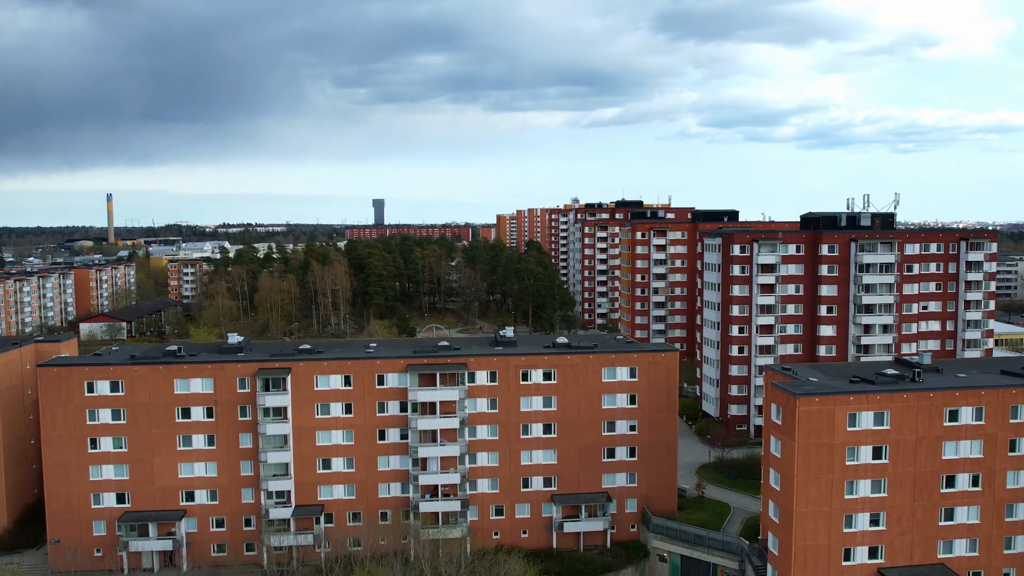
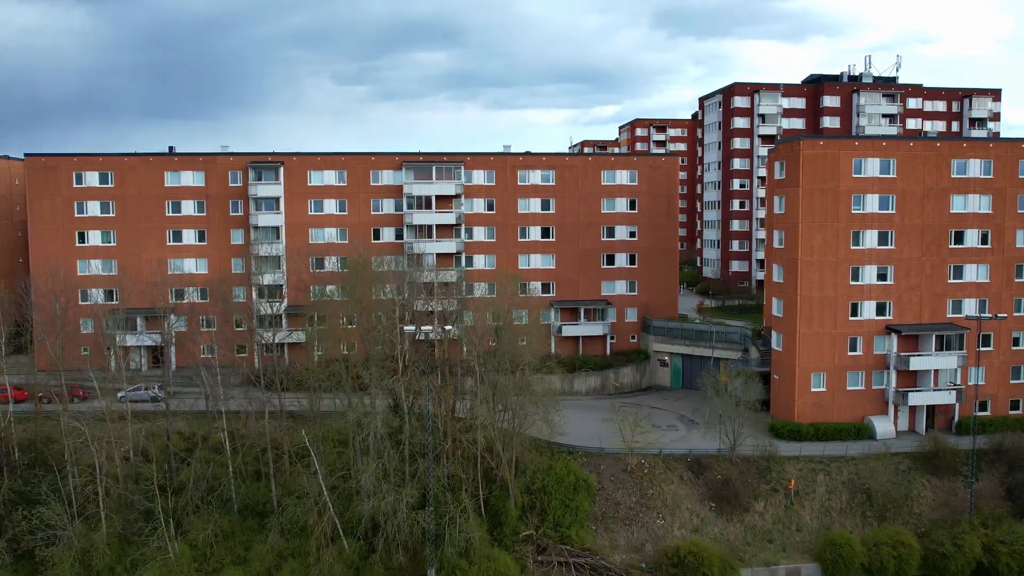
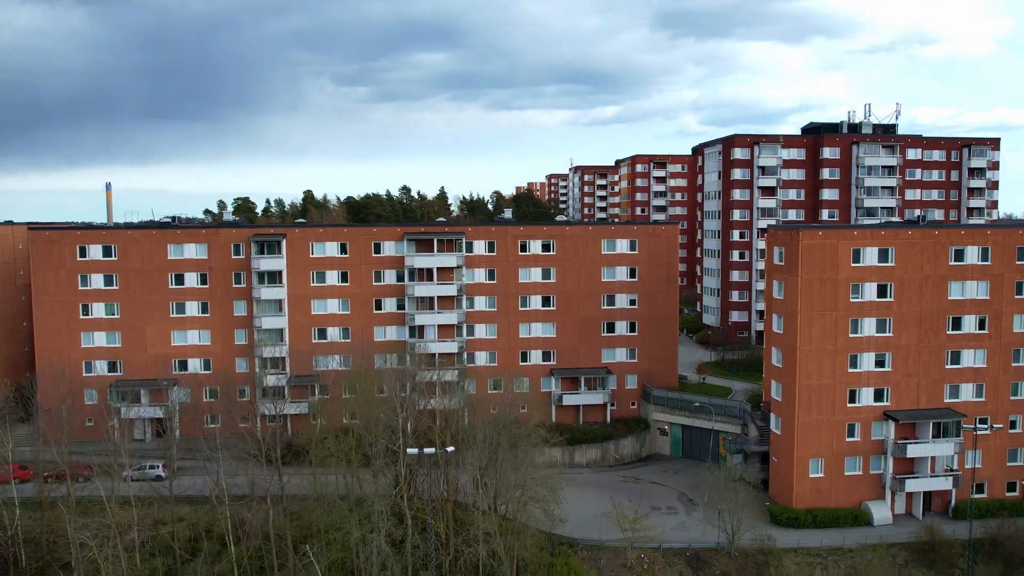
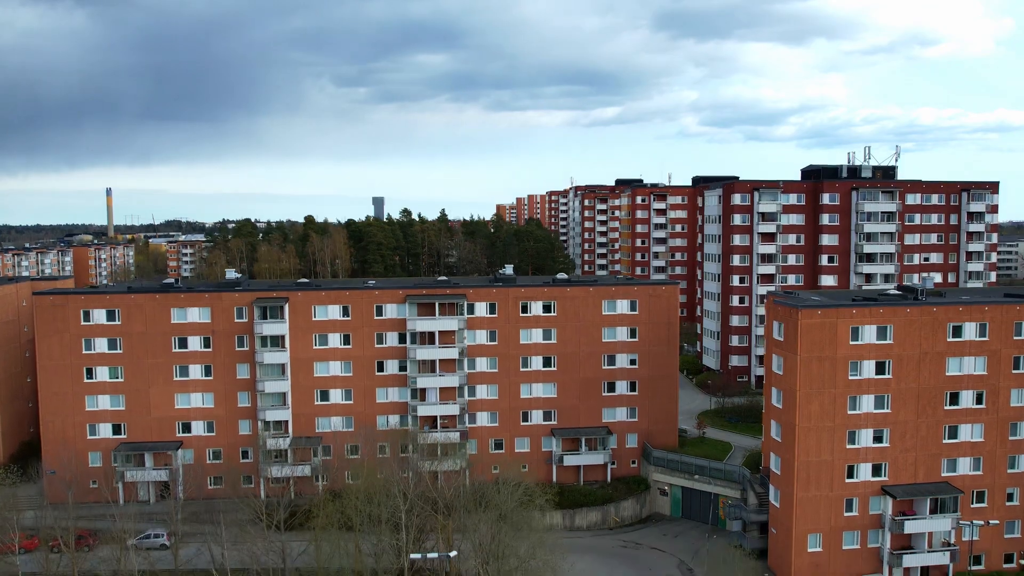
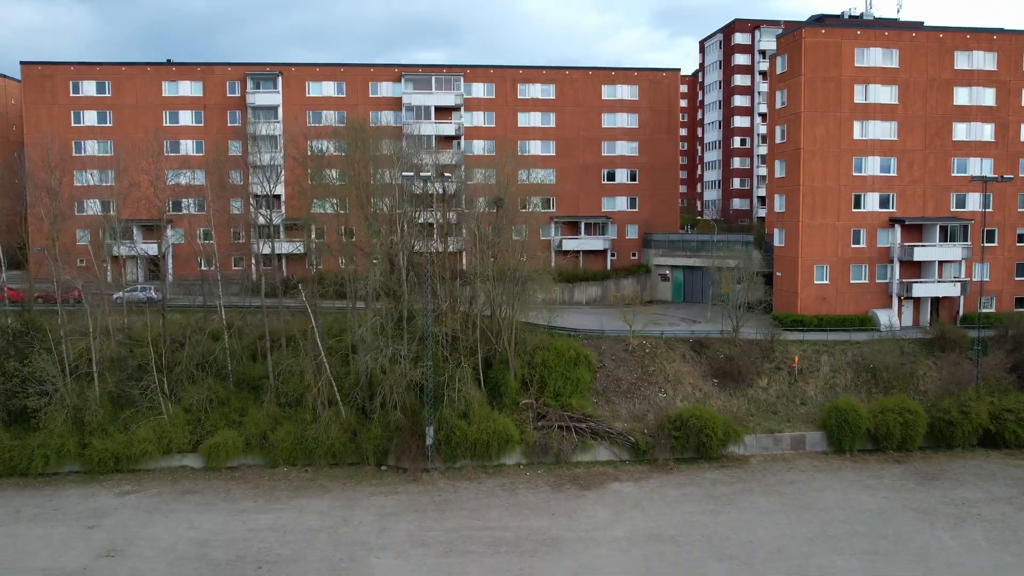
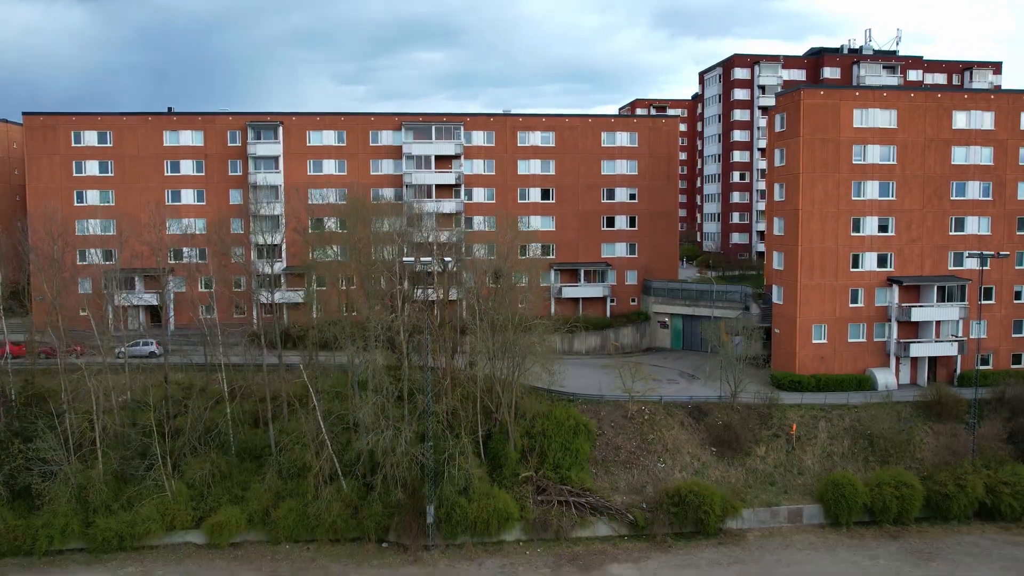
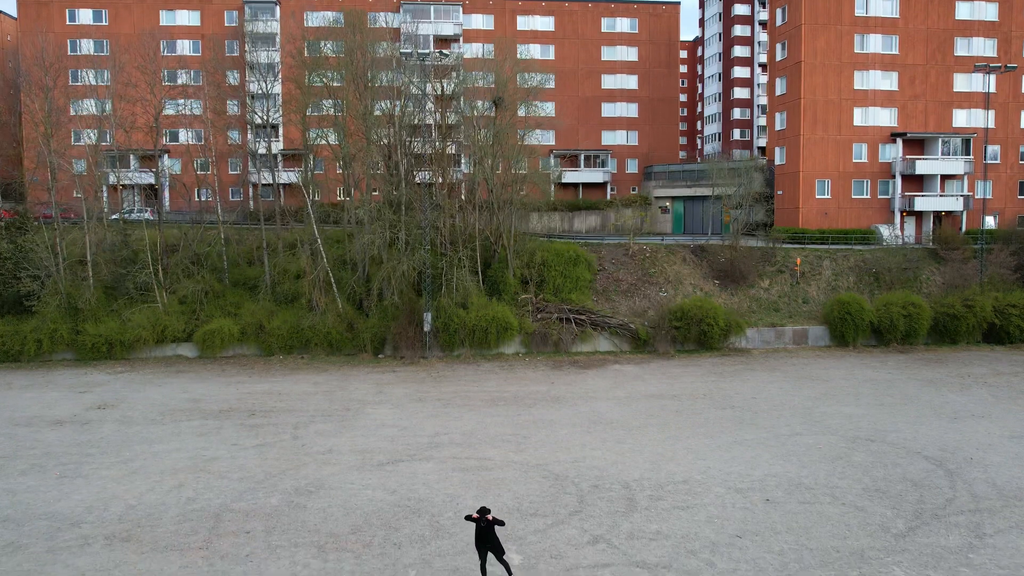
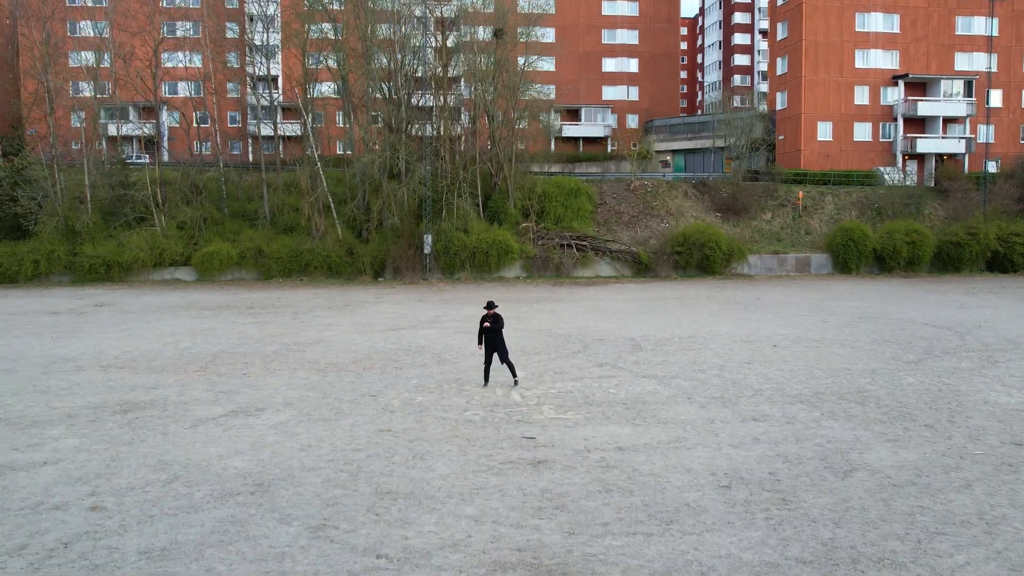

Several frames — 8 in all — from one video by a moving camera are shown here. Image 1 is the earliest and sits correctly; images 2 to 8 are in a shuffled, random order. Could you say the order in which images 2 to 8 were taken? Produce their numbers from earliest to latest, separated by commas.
4, 3, 2, 6, 5, 7, 8
